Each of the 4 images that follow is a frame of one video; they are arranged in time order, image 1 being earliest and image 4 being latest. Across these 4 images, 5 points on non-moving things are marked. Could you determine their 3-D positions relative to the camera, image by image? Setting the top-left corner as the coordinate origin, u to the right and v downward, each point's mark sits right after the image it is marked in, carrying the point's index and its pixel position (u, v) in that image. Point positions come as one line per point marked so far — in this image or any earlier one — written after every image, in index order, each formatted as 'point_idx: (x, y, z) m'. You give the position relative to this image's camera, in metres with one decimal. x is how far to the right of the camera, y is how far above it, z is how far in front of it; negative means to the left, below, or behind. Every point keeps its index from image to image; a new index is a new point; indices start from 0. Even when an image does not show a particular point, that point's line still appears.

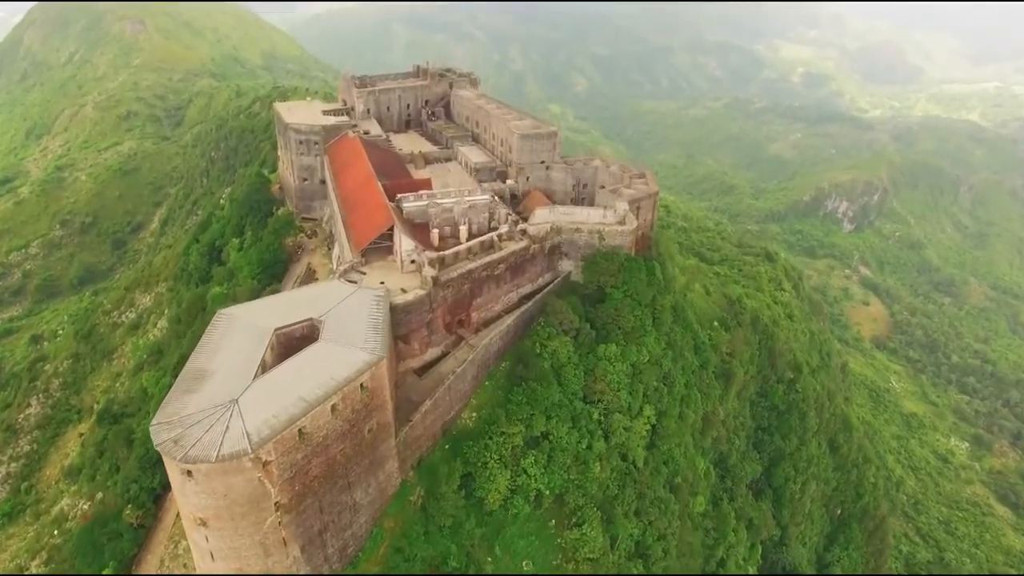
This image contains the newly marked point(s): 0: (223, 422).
0: (-7.5, -3.5, +18.7) m
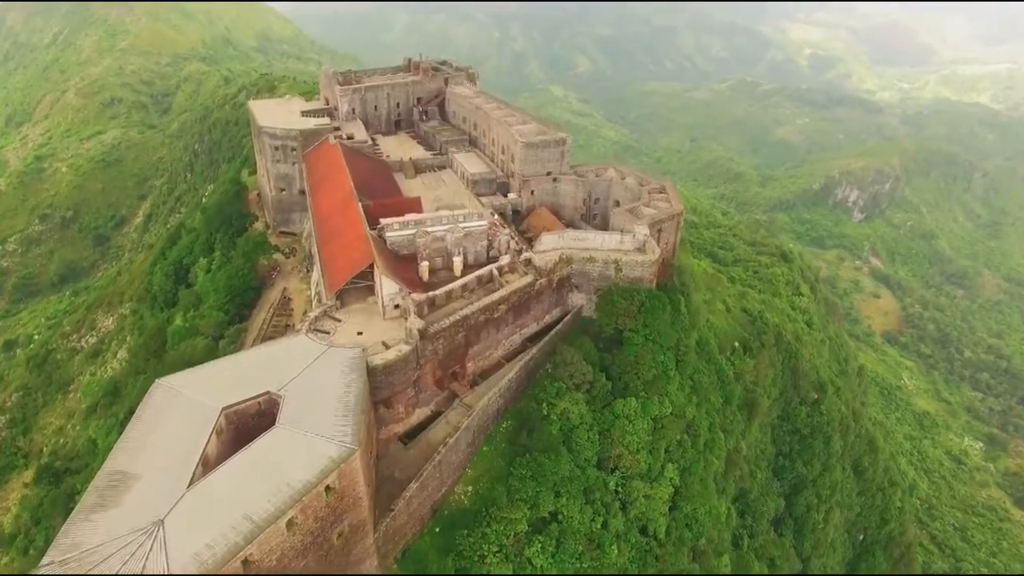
0: (-7.4, -5.4, +14.4) m
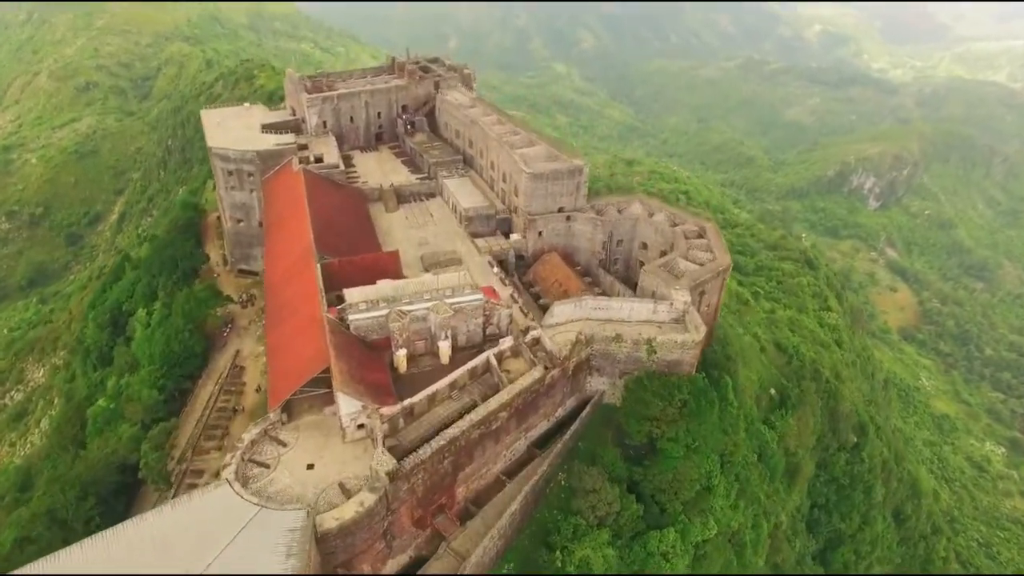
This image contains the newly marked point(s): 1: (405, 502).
0: (-7.4, -8.4, +8.5) m
1: (-2.6, -5.1, +17.4) m
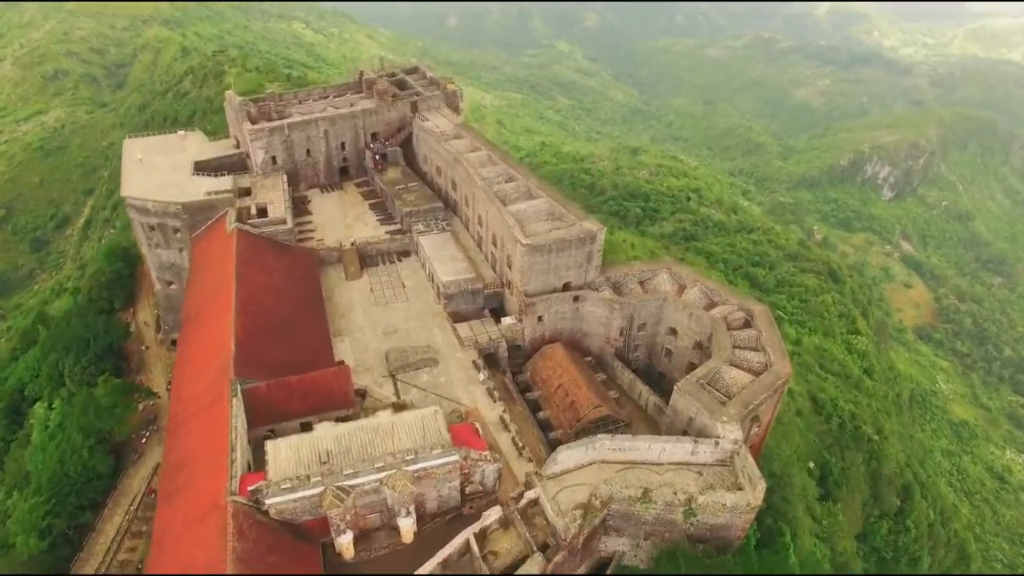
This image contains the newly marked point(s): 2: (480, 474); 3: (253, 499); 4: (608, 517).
0: (-7.7, -12.0, +2.9) m
1: (-2.9, -8.4, +11.7) m
2: (-0.7, -4.0, +15.7) m
3: (-5.2, -3.8, +15.0) m
4: (+2.1, -5.2, +16.2) m
